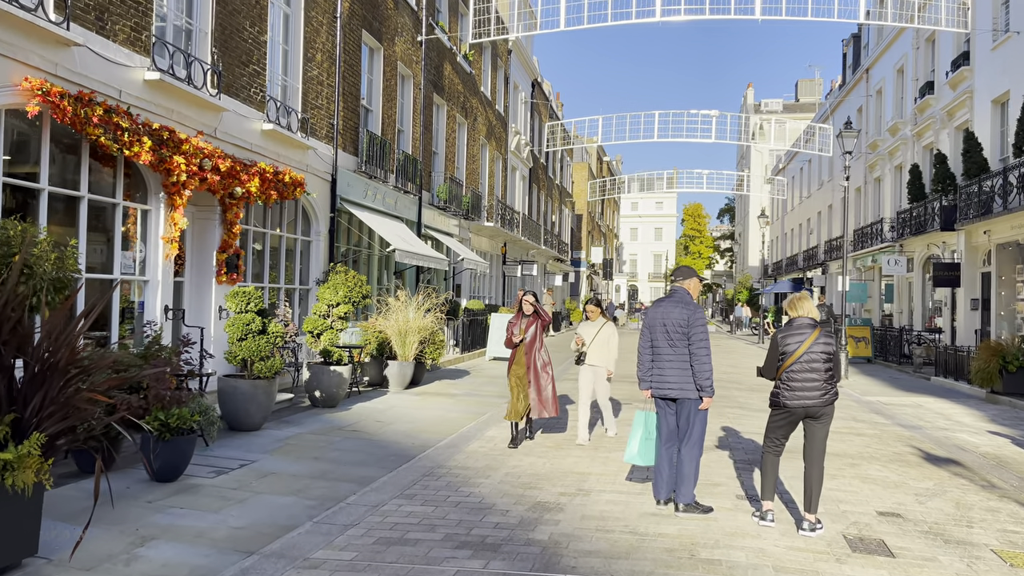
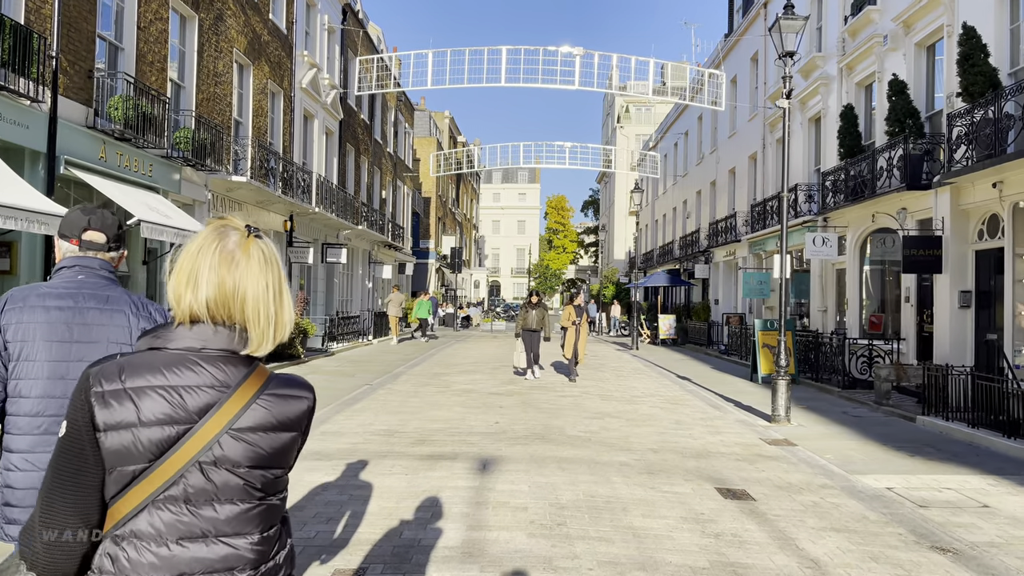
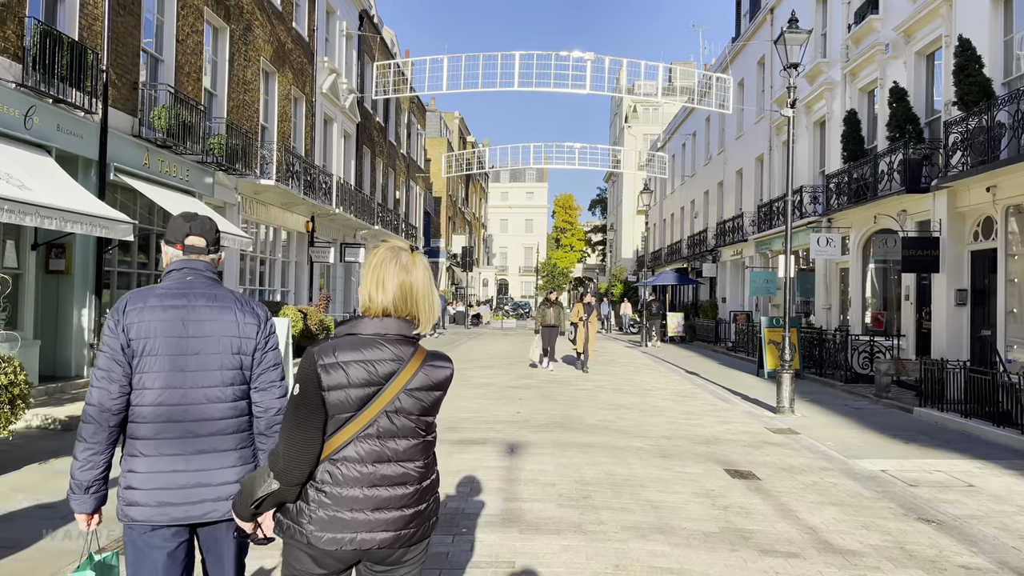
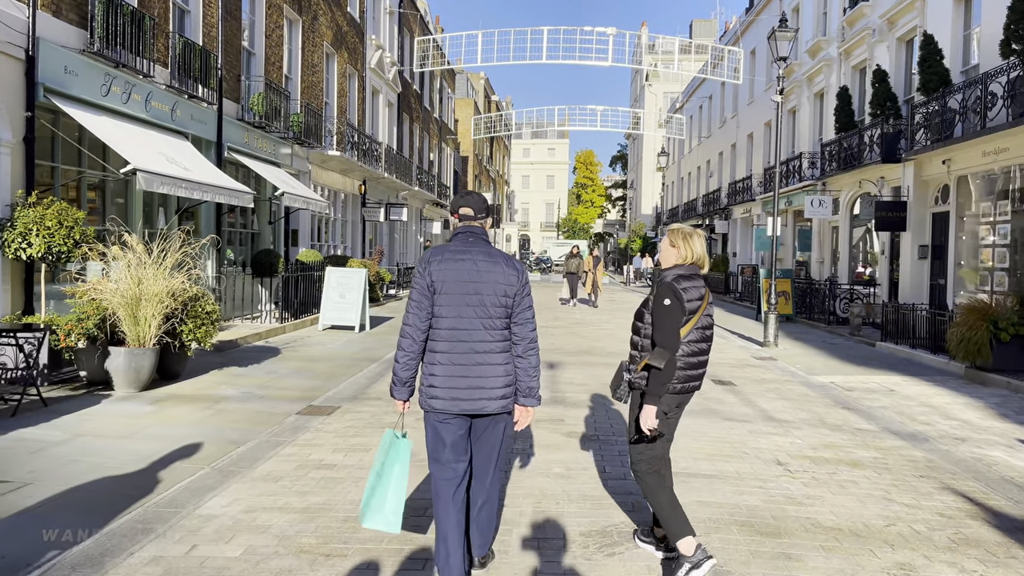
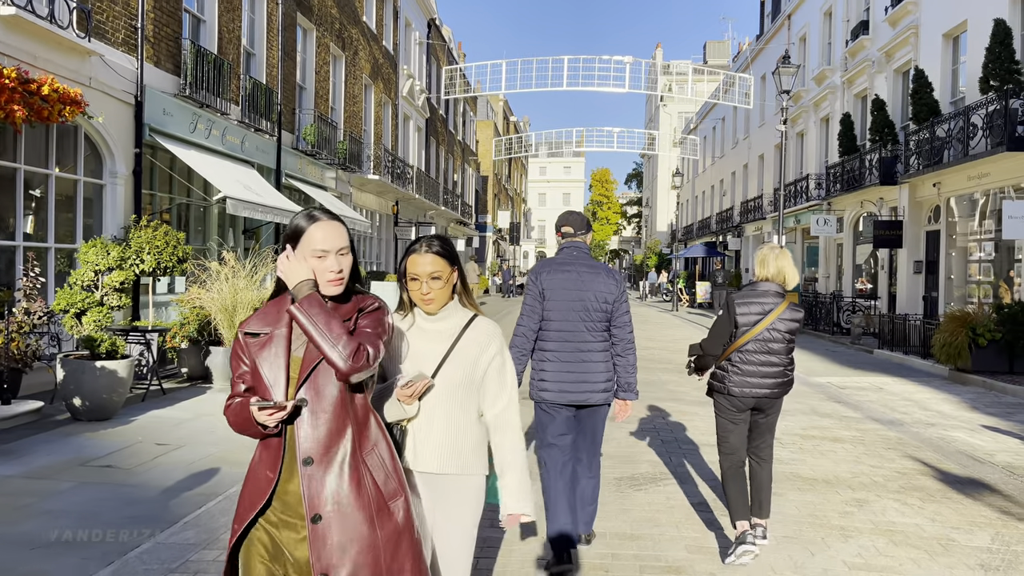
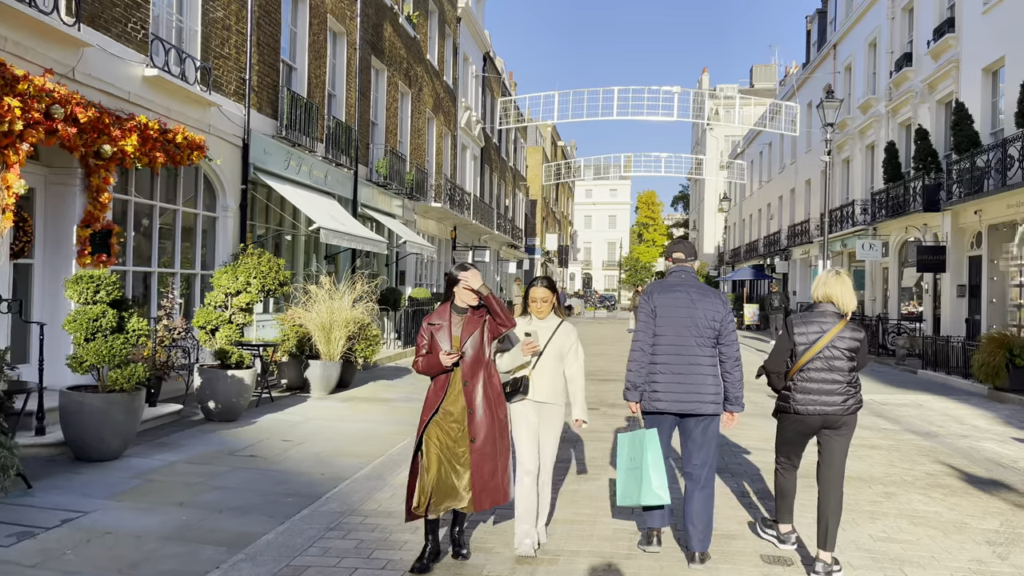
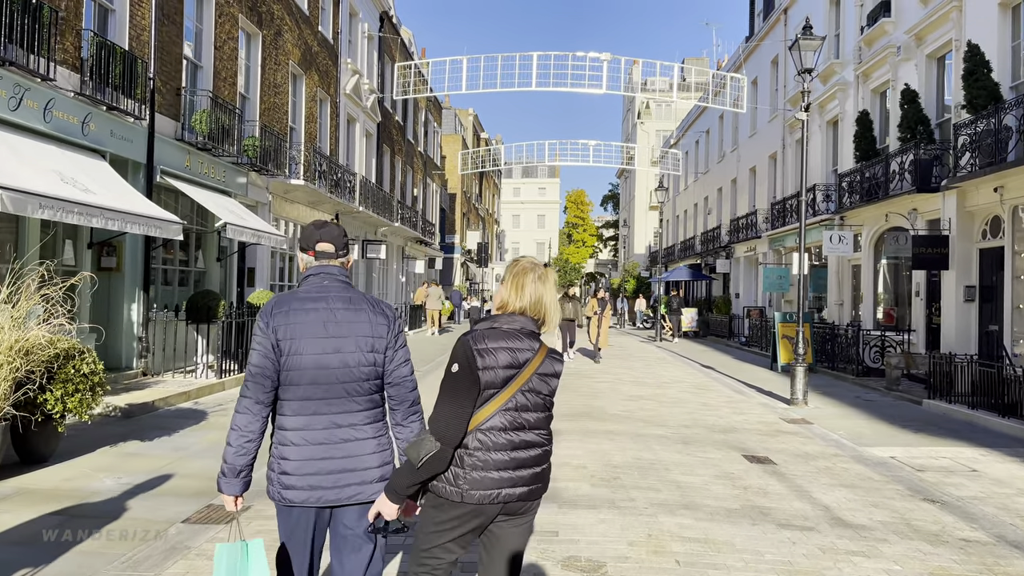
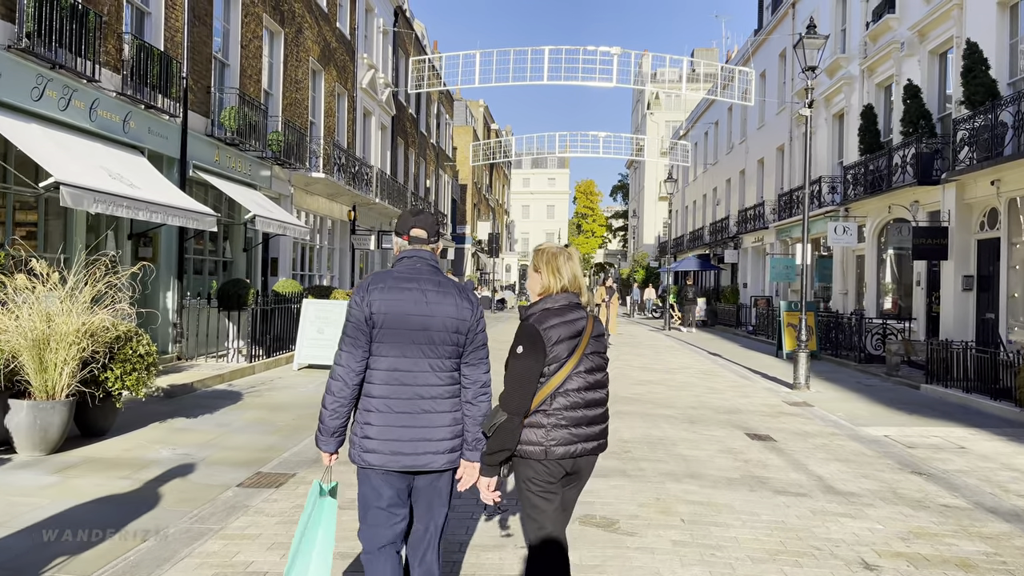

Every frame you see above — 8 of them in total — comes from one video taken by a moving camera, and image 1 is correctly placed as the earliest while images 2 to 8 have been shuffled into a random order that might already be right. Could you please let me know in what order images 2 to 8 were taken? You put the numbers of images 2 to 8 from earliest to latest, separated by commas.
6, 5, 4, 8, 7, 3, 2
